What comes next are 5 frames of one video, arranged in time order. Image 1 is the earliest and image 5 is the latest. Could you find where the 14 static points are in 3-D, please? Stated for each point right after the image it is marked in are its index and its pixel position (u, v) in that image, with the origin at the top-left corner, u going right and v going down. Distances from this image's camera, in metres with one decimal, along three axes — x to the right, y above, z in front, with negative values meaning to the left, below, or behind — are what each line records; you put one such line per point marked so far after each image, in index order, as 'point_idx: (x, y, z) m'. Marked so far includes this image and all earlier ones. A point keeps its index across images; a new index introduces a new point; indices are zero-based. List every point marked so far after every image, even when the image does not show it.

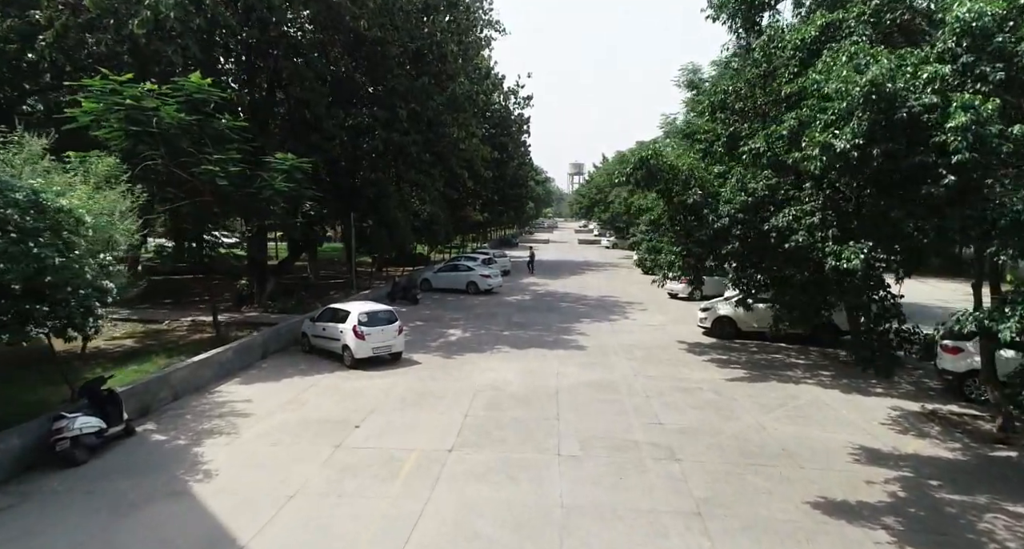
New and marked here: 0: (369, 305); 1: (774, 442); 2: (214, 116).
0: (-3.5, -0.8, +13.7) m
1: (+4.1, -2.6, +8.7) m
2: (-7.2, +3.8, +13.5) m
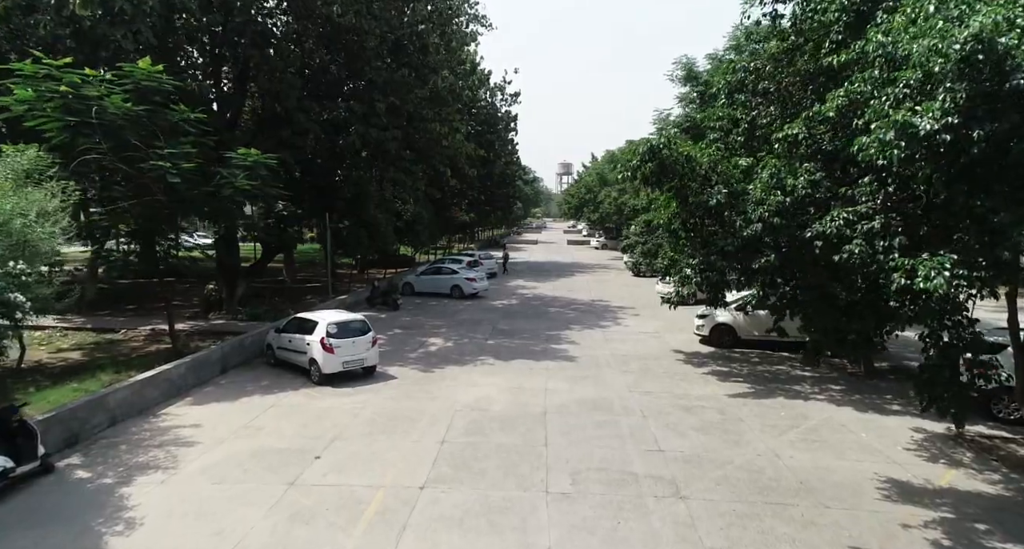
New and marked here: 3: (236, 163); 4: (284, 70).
0: (-3.8, -0.9, +12.5) m
1: (+3.8, -2.7, +7.7) m
2: (-7.5, +3.7, +12.3) m
3: (-6.6, +2.6, +13.3) m
4: (-7.2, +6.5, +17.8) m
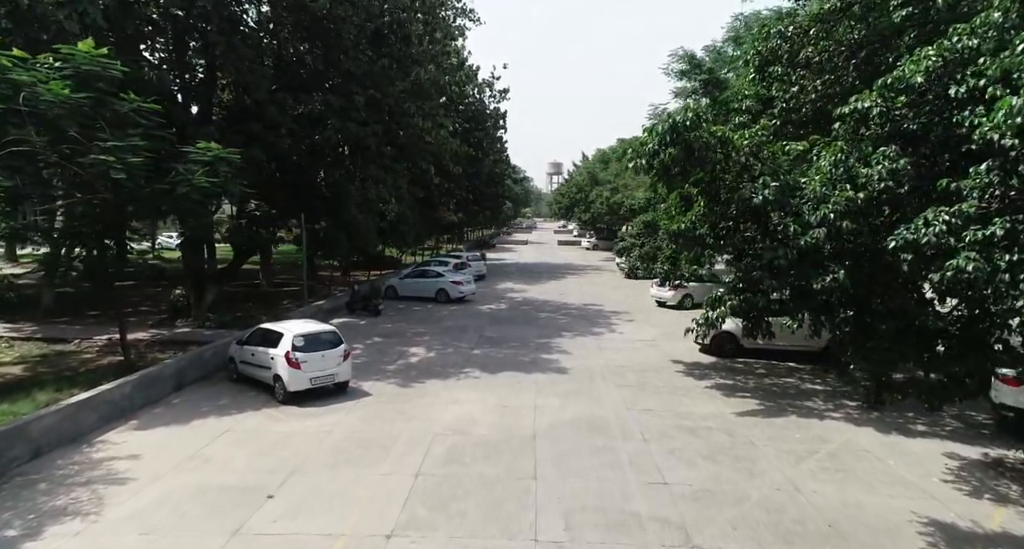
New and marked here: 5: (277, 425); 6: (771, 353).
0: (-4.1, -1.0, +11.3) m
1: (+3.6, -2.9, +6.7) m
2: (-7.8, +3.5, +11.1) m
3: (-6.9, +2.5, +12.1) m
4: (-7.6, +6.4, +16.6) m
5: (-4.1, -2.6, +9.7) m
6: (+6.7, -2.0, +14.5) m
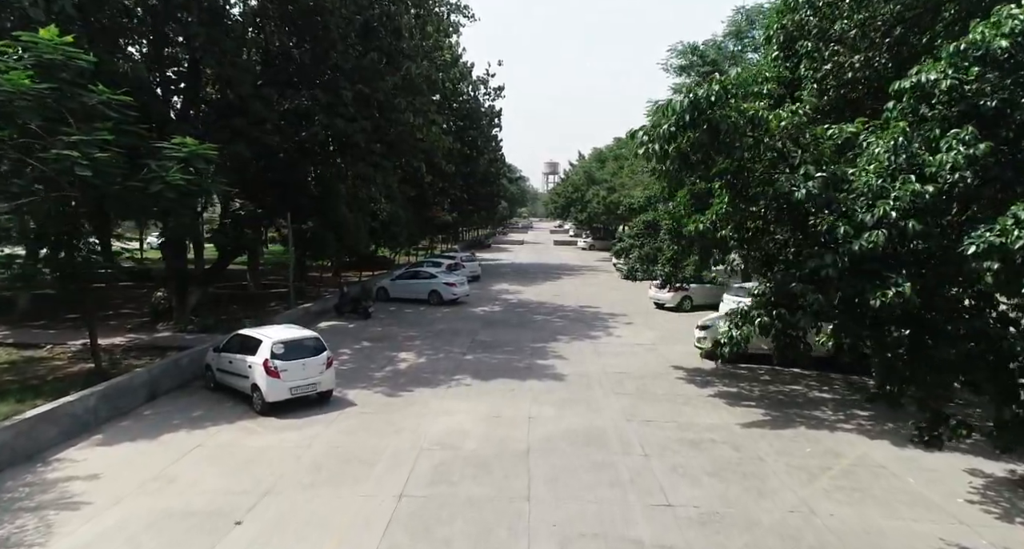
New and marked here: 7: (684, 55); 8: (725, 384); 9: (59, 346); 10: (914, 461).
0: (-4.2, -1.1, +10.7) m
1: (+3.5, -2.9, +6.1) m
2: (-8.0, +3.5, +10.4) m
3: (-7.0, +2.5, +11.4) m
4: (-7.8, +6.3, +16.0) m
5: (-4.2, -2.7, +9.1) m
6: (+6.5, -2.1, +14.0) m
7: (+6.0, +7.6, +19.6) m
8: (+4.6, -2.4, +12.1) m
9: (-11.5, -1.8, +14.2) m
10: (+5.9, -2.7, +8.2) m
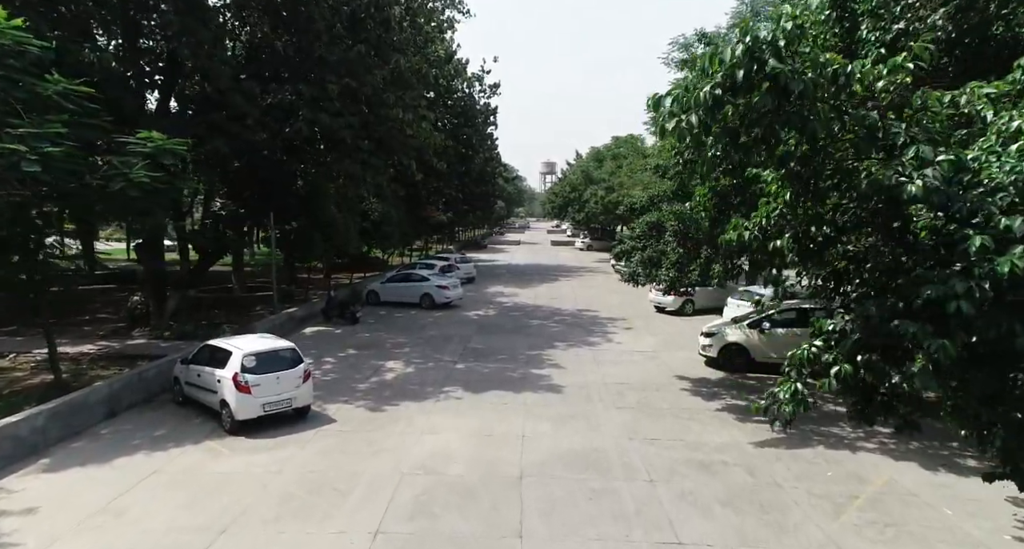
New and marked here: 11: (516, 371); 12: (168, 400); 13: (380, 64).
0: (-4.4, -1.2, +9.9) m
1: (+3.4, -3.0, +5.3) m
2: (-8.1, +3.4, +9.5) m
3: (-7.1, +2.4, +10.6) m
4: (-7.9, +6.2, +15.1) m
5: (-4.3, -2.8, +8.3) m
6: (+6.4, -2.2, +13.2) m
7: (+5.8, +7.5, +18.8) m
8: (+4.5, -2.5, +11.3) m
9: (-11.6, -1.9, +13.4) m
10: (+5.8, -2.8, +7.4) m
11: (+0.1, -2.3, +13.4) m
12: (-6.6, -2.4, +10.8) m
13: (-4.1, +6.5, +17.5) m
